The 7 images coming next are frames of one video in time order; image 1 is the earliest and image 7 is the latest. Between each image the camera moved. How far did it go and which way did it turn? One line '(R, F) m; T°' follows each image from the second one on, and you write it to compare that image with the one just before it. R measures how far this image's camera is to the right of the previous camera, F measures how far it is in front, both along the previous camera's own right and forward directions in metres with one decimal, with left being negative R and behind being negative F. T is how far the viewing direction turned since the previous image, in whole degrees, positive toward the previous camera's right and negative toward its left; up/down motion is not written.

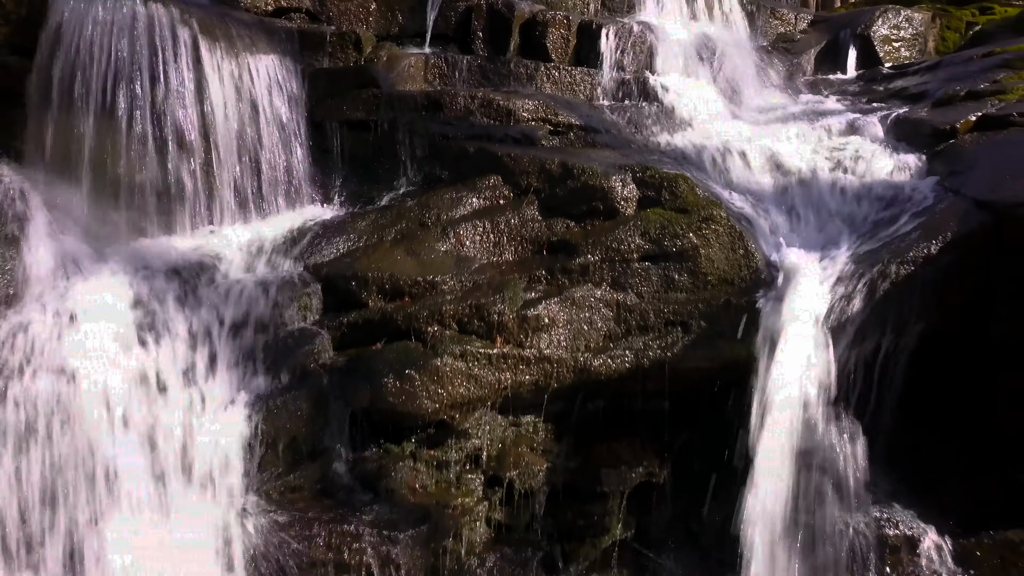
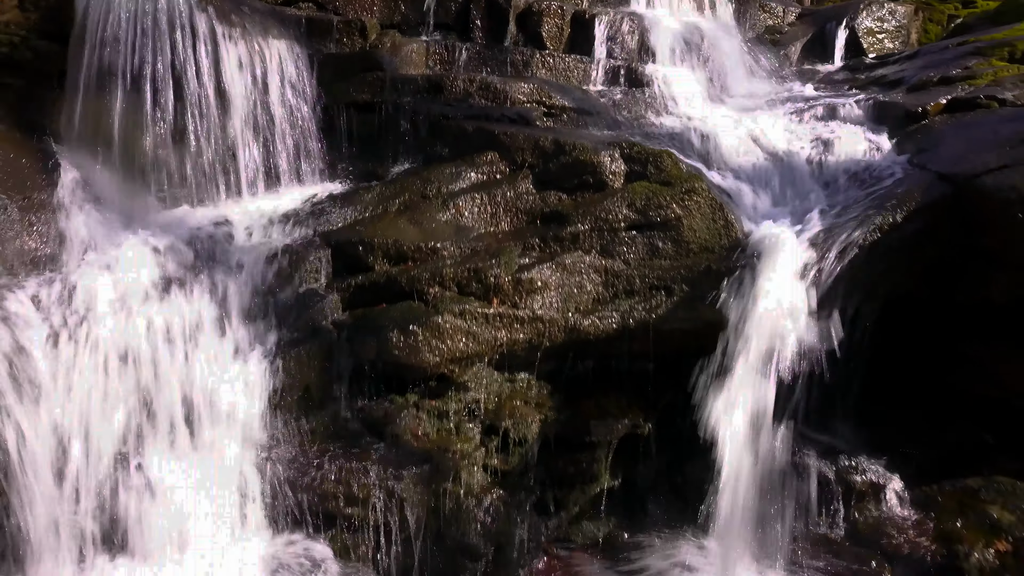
(0.0, -0.4) m; 0°
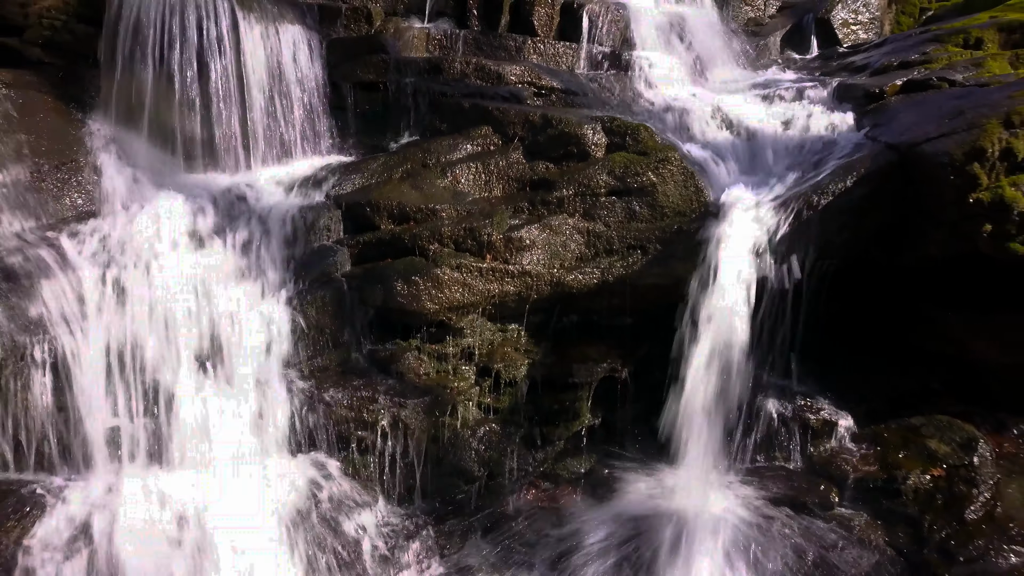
(0.0, -0.6) m; 0°
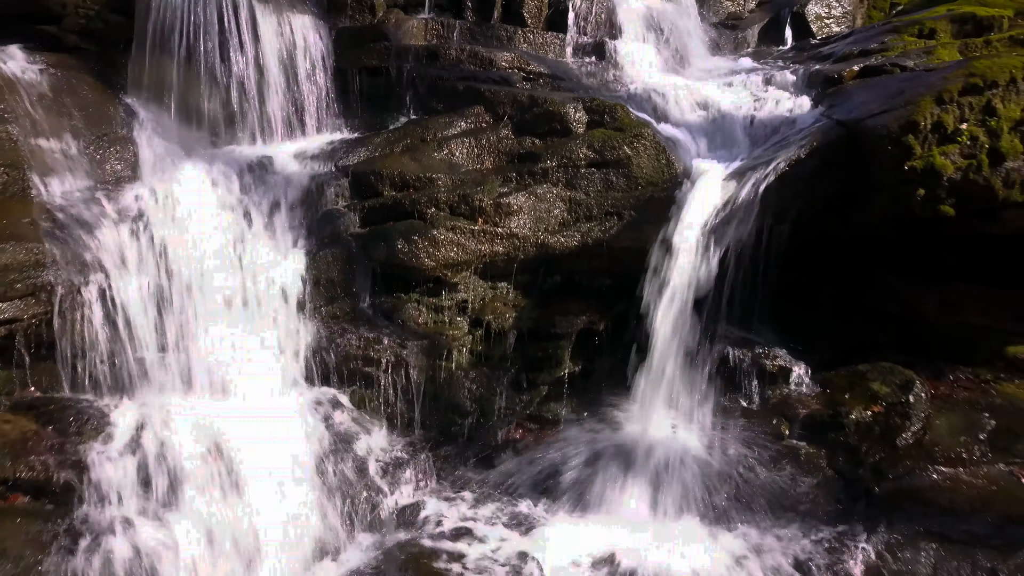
(+0.1, -0.6) m; 0°
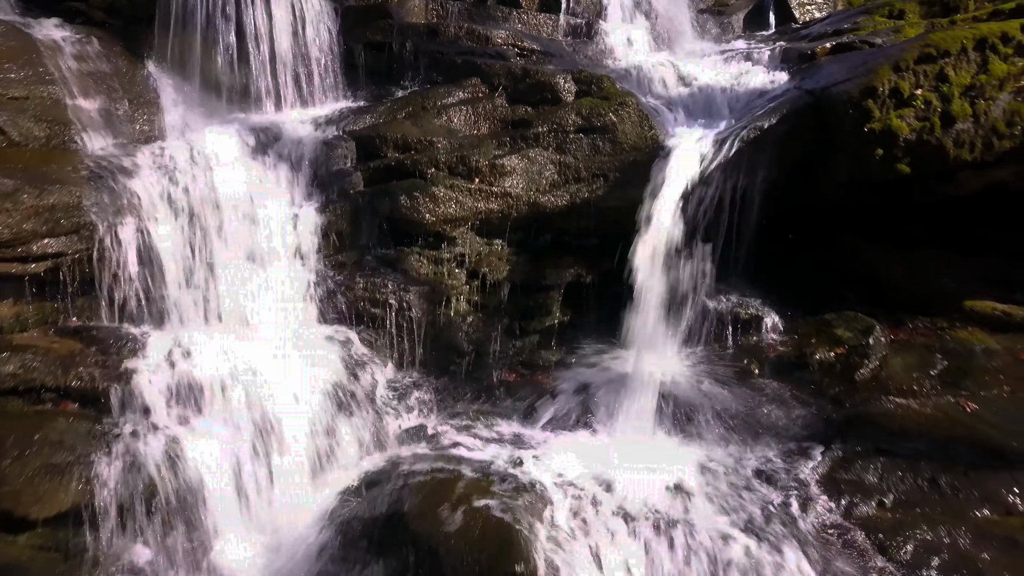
(0.0, -0.5) m; 0°
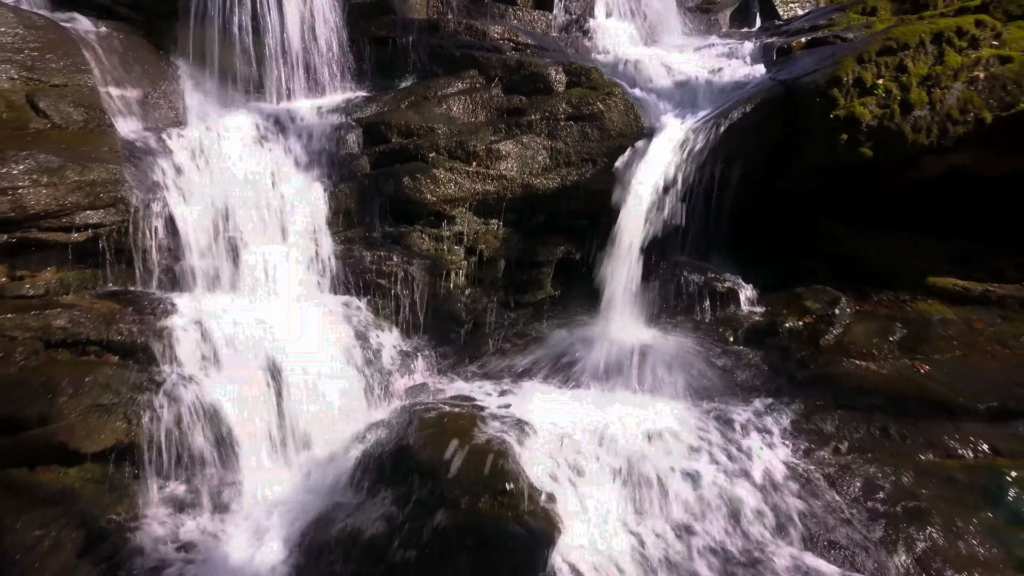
(0.0, -0.5) m; 0°
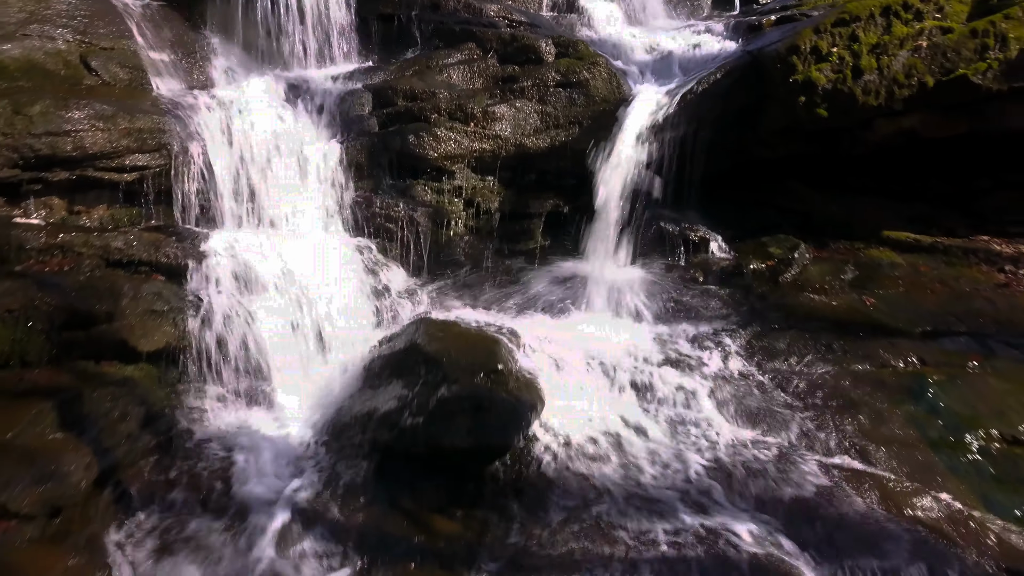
(0.0, -0.8) m; 0°
